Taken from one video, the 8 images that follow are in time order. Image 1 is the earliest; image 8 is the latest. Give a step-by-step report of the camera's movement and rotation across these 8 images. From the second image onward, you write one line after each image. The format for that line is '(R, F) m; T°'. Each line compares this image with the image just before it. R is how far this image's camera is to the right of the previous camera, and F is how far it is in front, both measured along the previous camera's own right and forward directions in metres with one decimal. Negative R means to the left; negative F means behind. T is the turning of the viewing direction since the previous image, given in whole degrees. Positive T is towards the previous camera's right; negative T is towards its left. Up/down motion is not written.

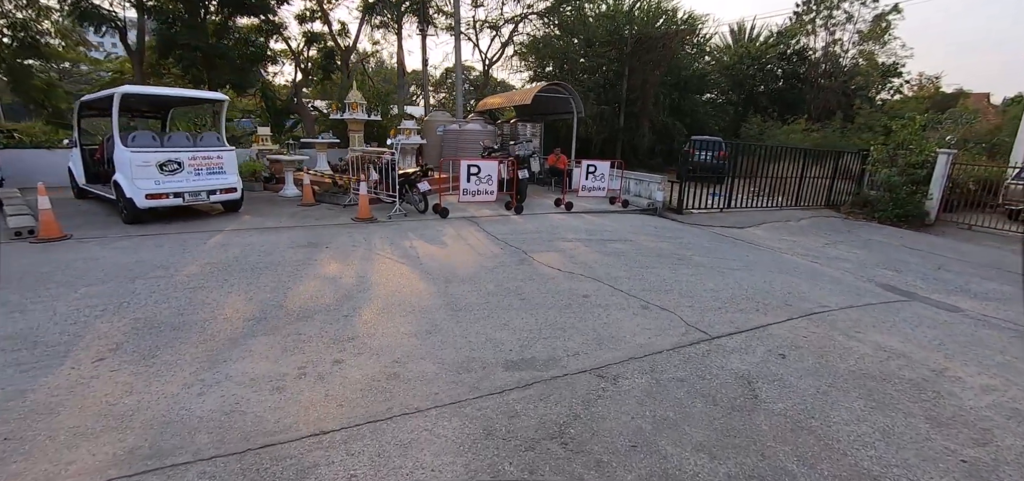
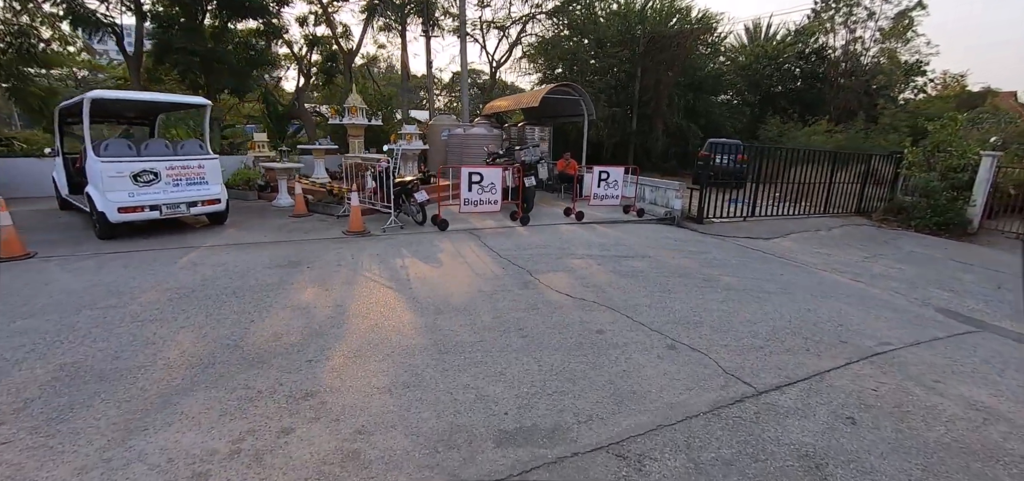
(+0.1, +0.6) m; -1°
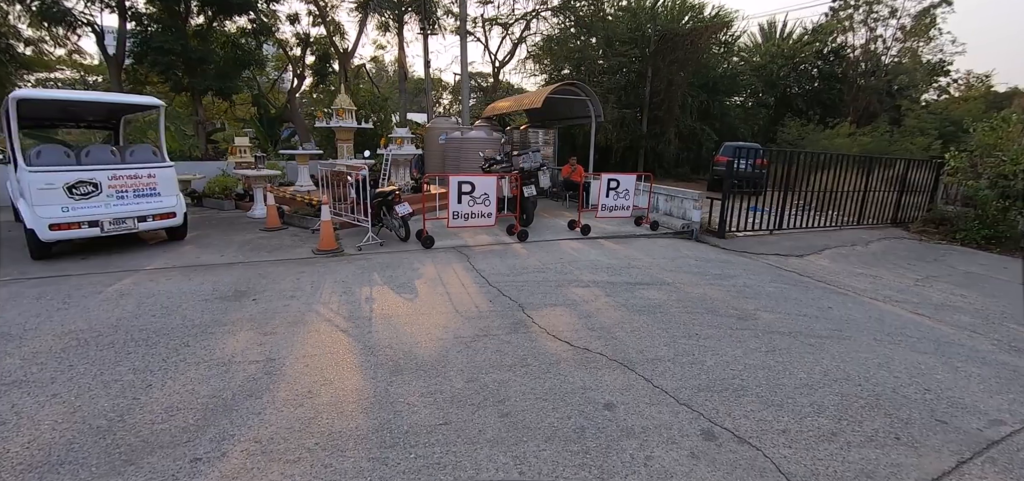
(+0.2, +0.9) m; -1°
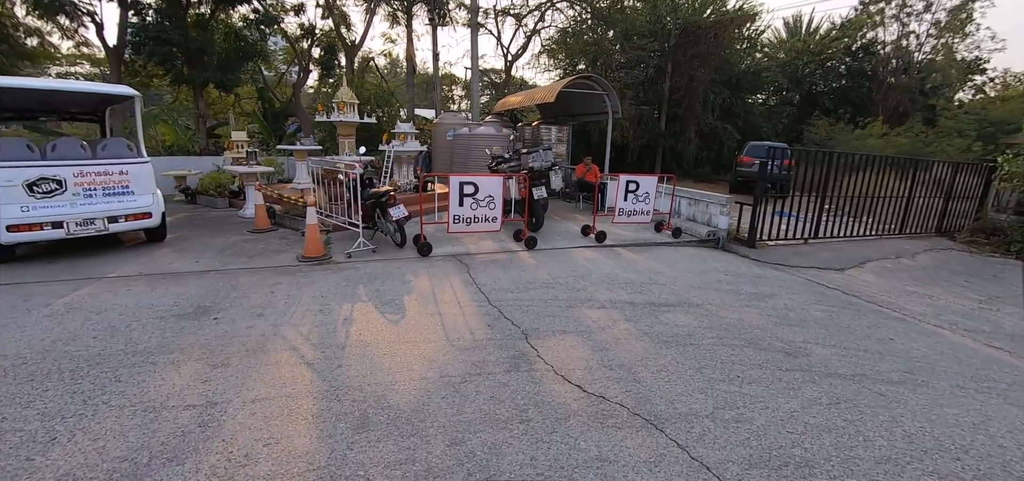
(+0.1, +0.6) m; -2°
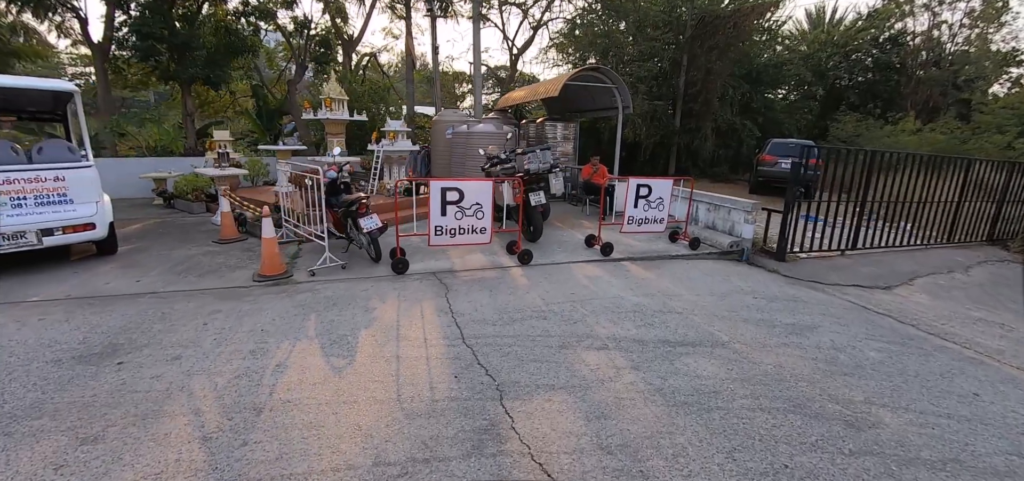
(+0.2, +0.8) m; -2°
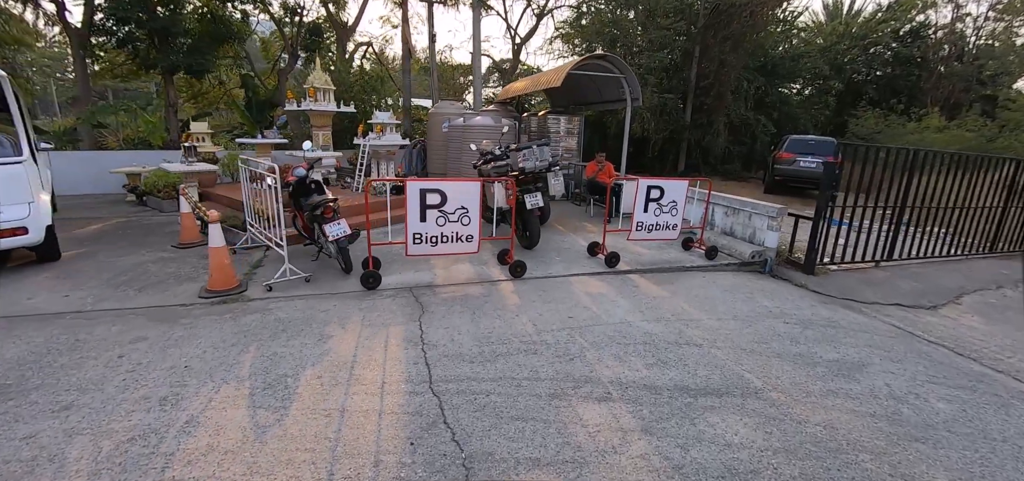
(+0.1, +0.7) m; -1°
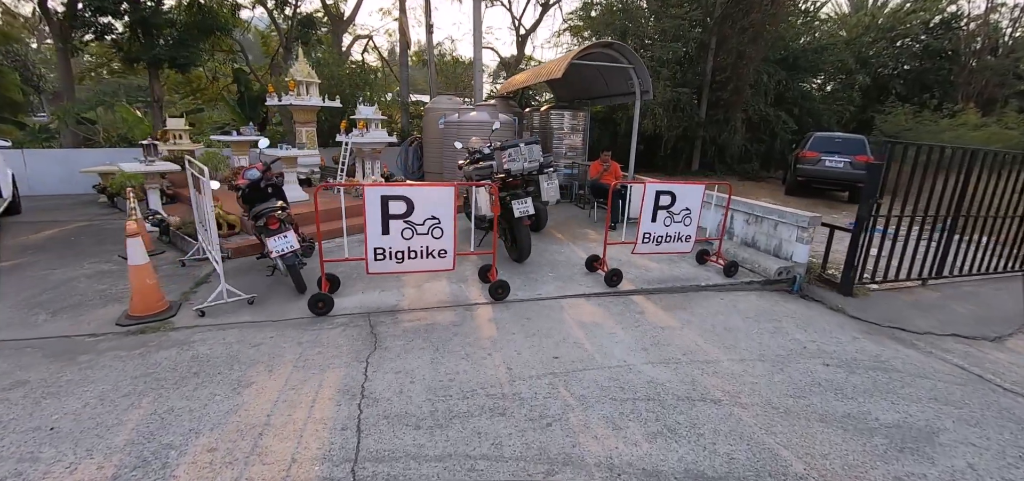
(+0.3, +0.7) m; -1°
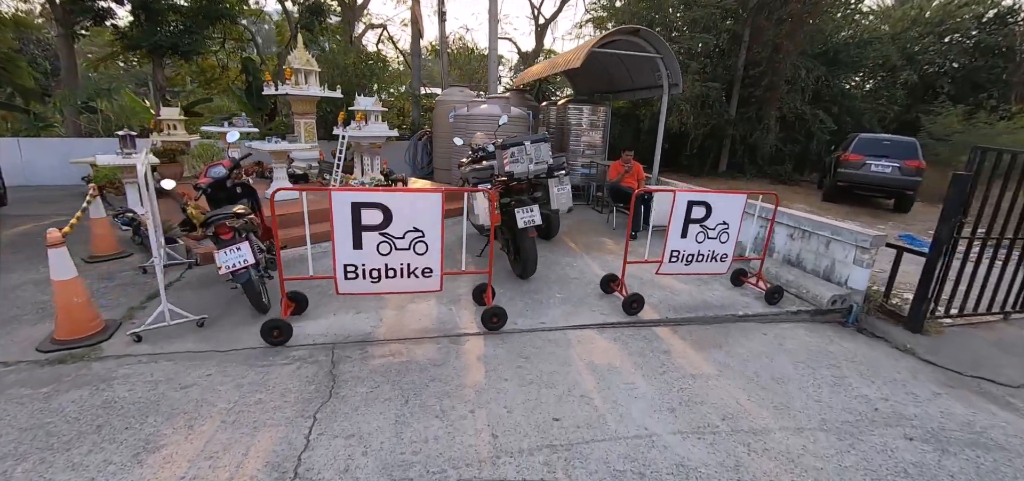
(+0.1, +0.6) m; -2°
